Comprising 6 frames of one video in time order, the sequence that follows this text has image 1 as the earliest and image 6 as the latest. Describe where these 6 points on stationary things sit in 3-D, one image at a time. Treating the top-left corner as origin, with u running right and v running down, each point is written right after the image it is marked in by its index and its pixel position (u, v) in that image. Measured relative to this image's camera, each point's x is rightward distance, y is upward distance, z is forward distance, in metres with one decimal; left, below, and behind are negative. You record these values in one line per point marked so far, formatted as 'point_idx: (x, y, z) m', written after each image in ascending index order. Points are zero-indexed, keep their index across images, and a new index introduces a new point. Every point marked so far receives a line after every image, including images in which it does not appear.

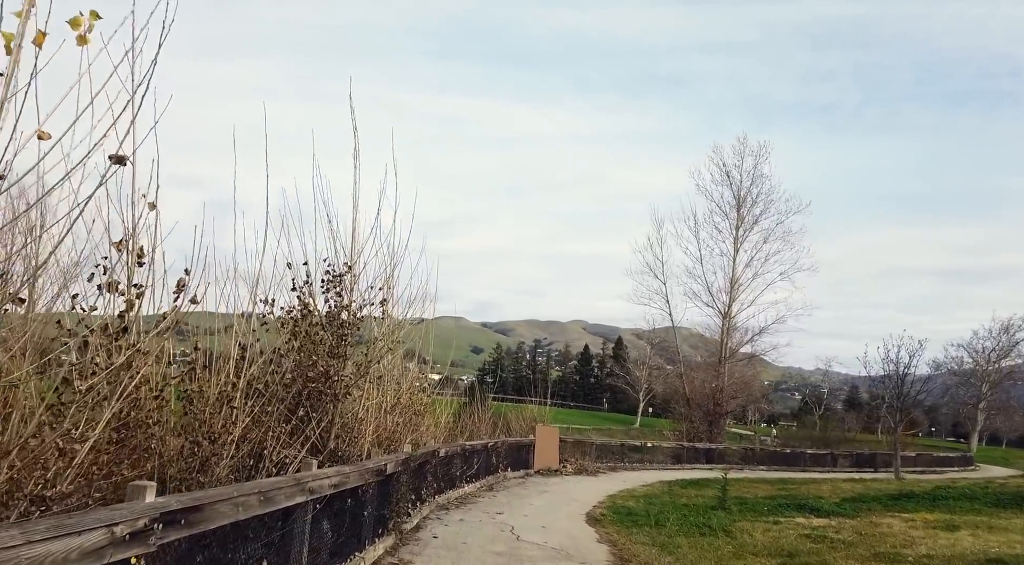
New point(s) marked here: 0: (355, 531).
0: (-1.4, -2.1, +7.0) m
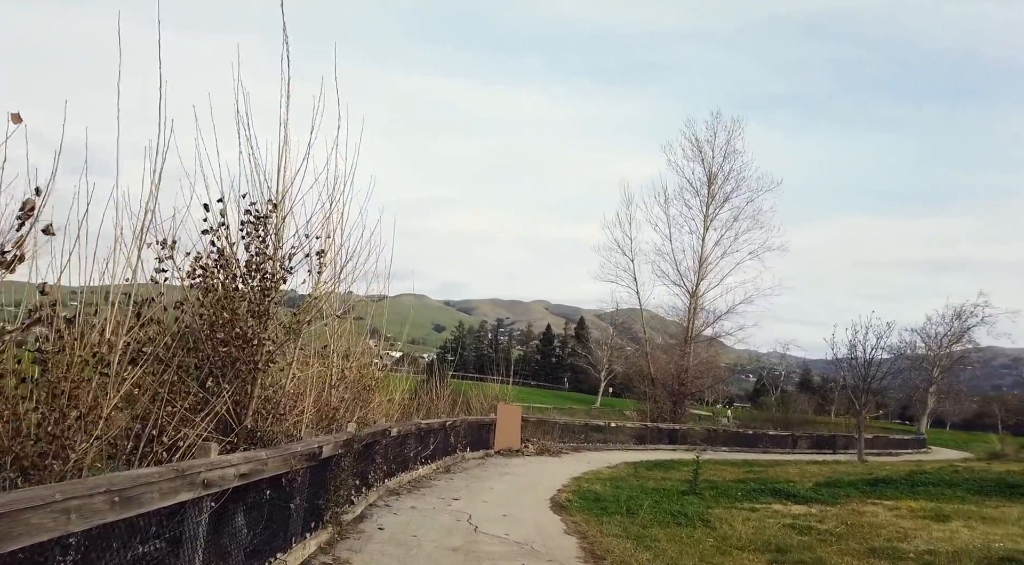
0: (-1.7, -1.7, +5.8) m
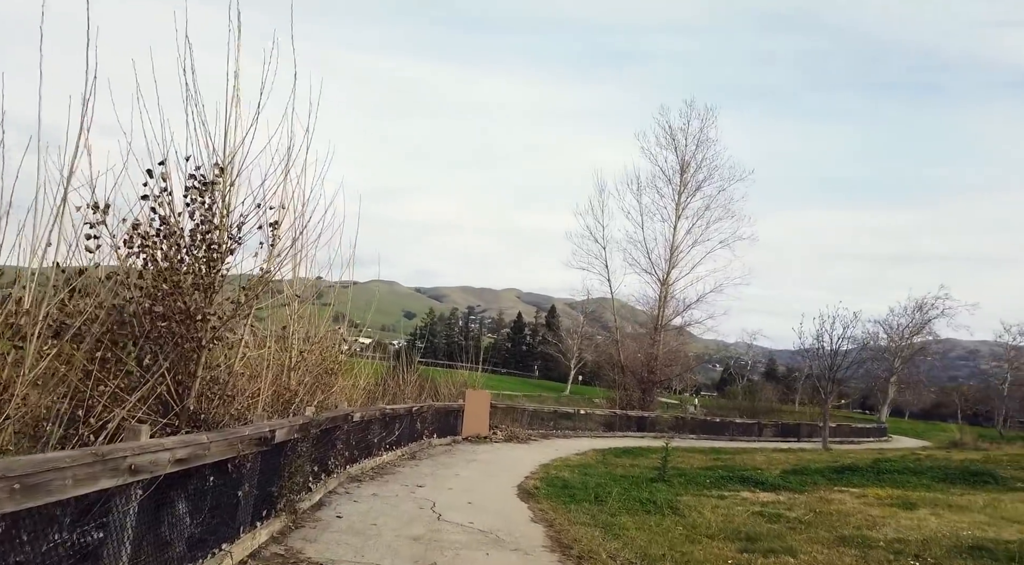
0: (-1.9, -1.6, +5.4) m
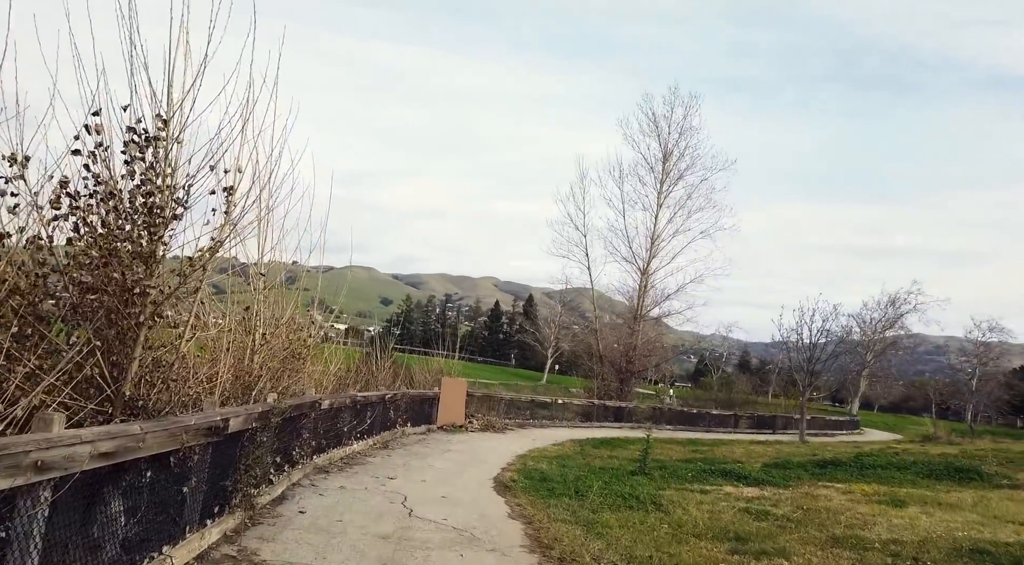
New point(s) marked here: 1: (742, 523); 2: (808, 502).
0: (-2.1, -1.4, +4.8) m
1: (+2.6, -2.7, +9.2) m
2: (+4.1, -3.1, +11.3) m
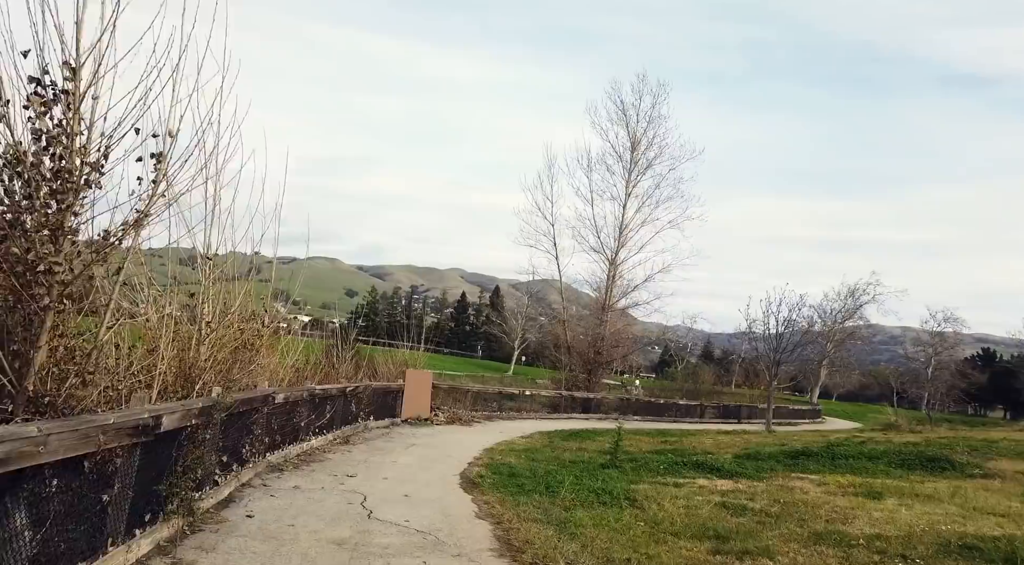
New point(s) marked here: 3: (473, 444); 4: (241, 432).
0: (-2.2, -1.3, +4.2) m
1: (+2.3, -2.6, +8.8) m
2: (+3.7, -2.9, +11.0) m
3: (-0.8, -3.4, +16.9) m
4: (-2.7, -1.5, +8.1) m
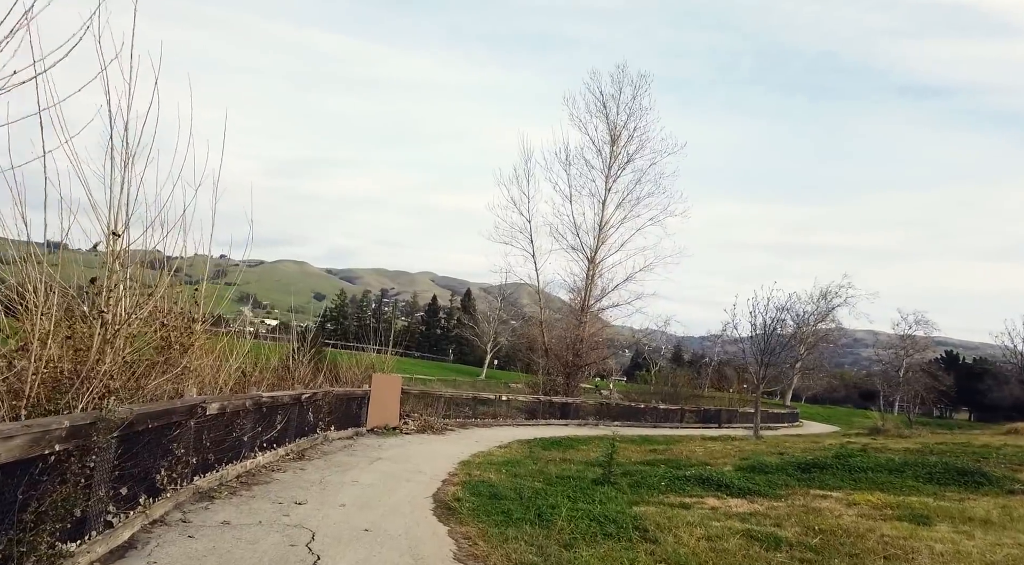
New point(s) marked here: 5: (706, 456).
0: (-2.2, -1.1, +2.4) m
1: (+2.1, -2.4, +7.2) m
2: (+3.5, -2.7, +9.4) m
3: (-1.2, -3.2, +15.1) m
4: (-2.8, -1.3, +6.3) m
5: (+4.7, -4.1, +19.3) m
